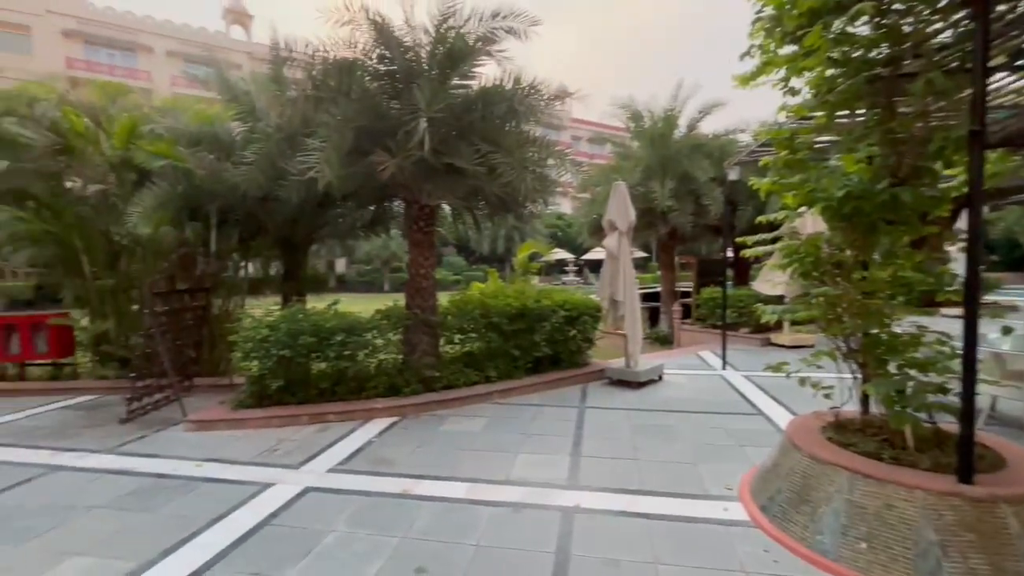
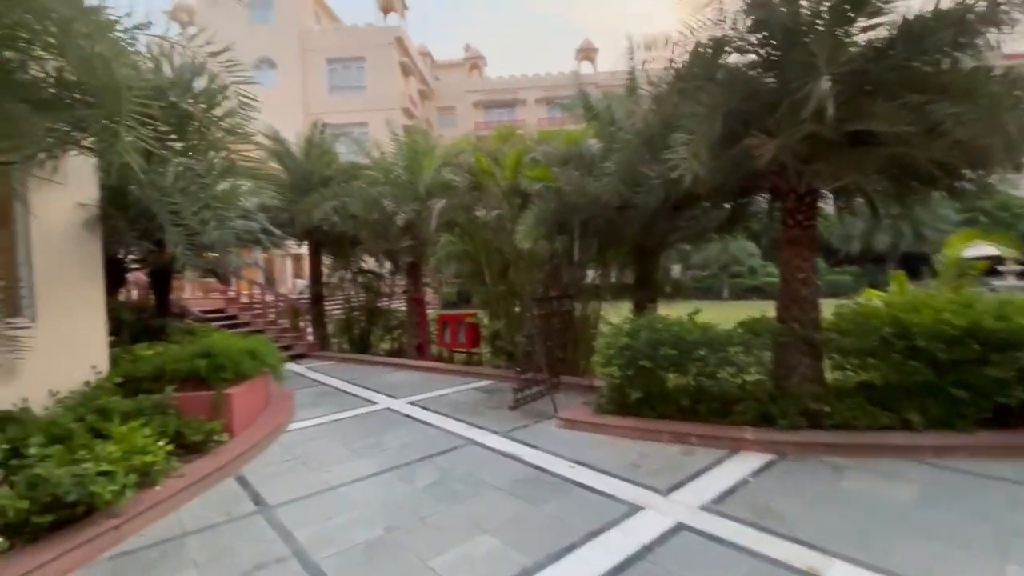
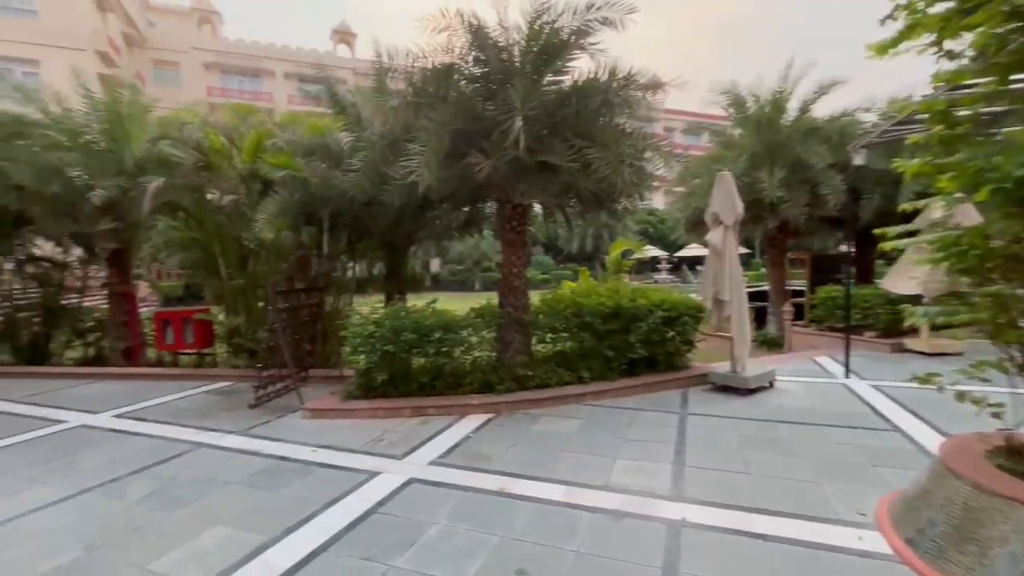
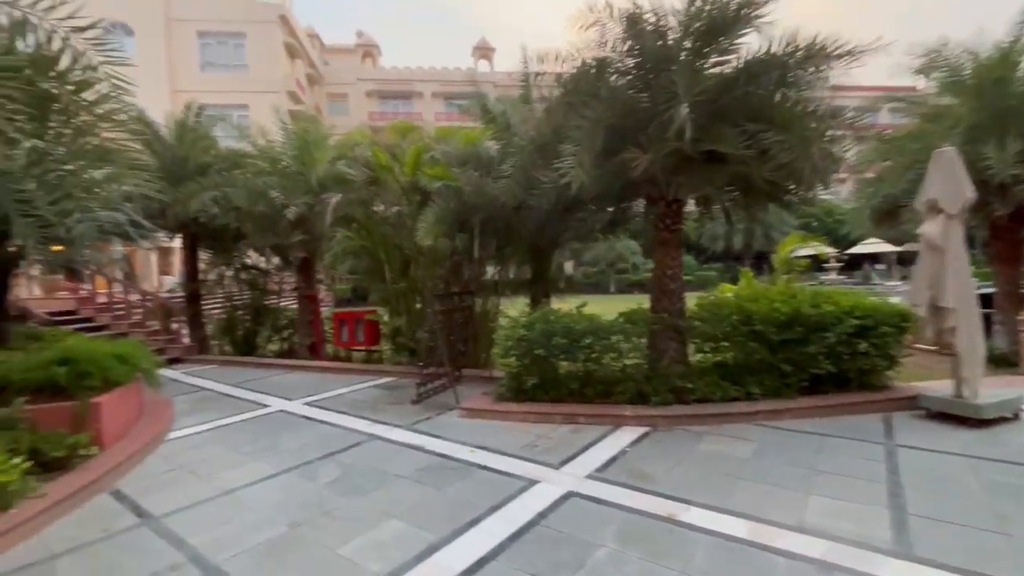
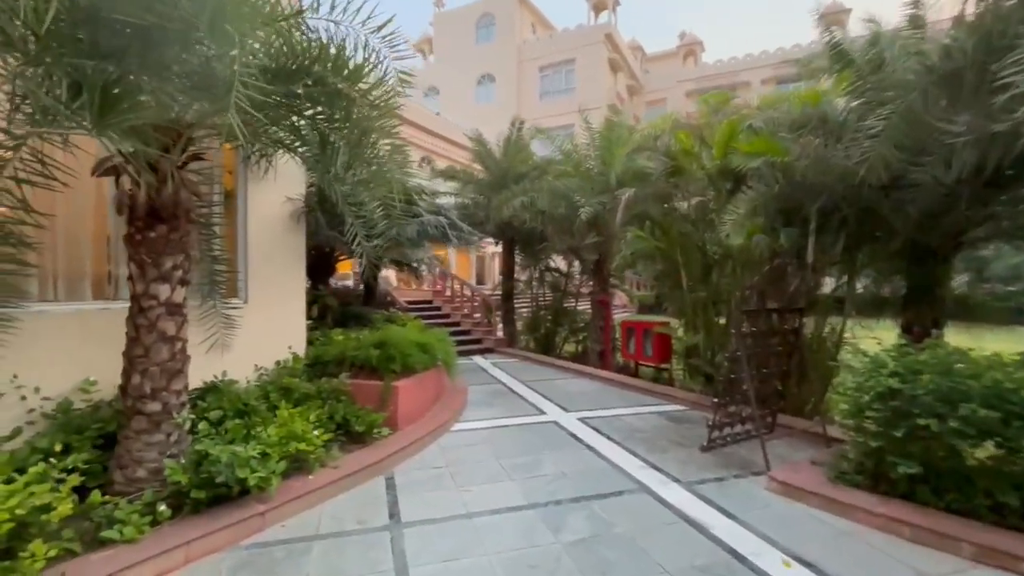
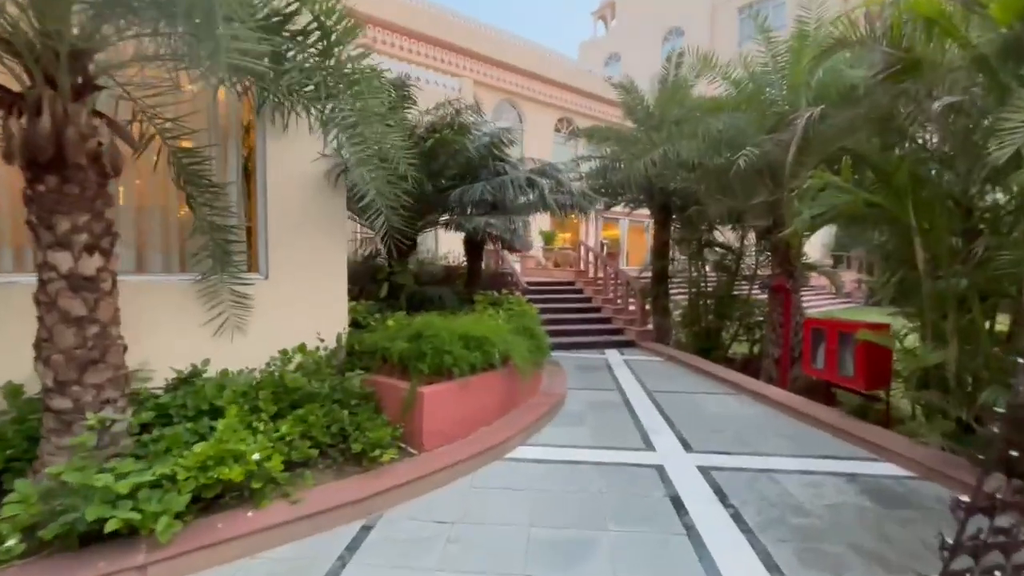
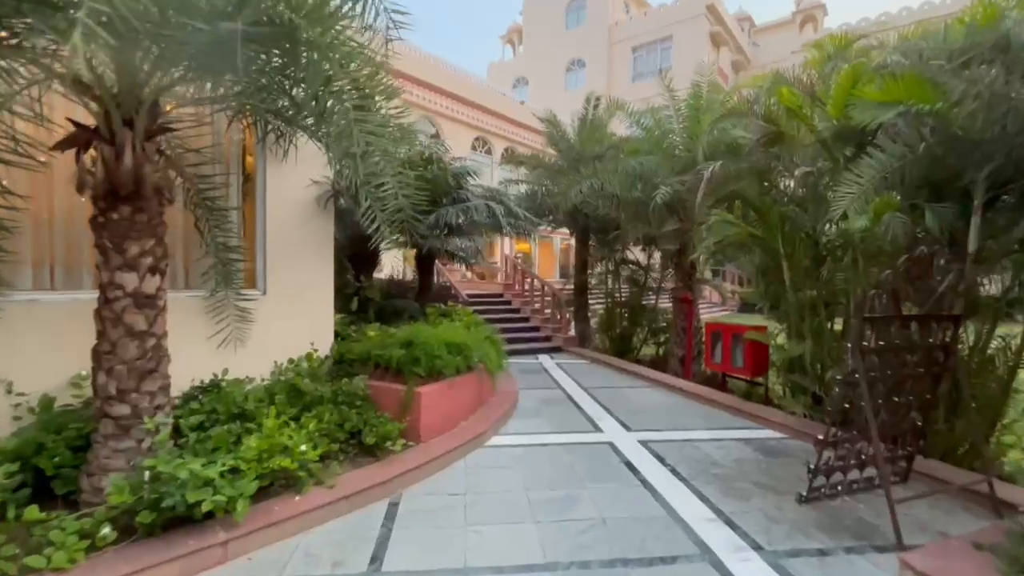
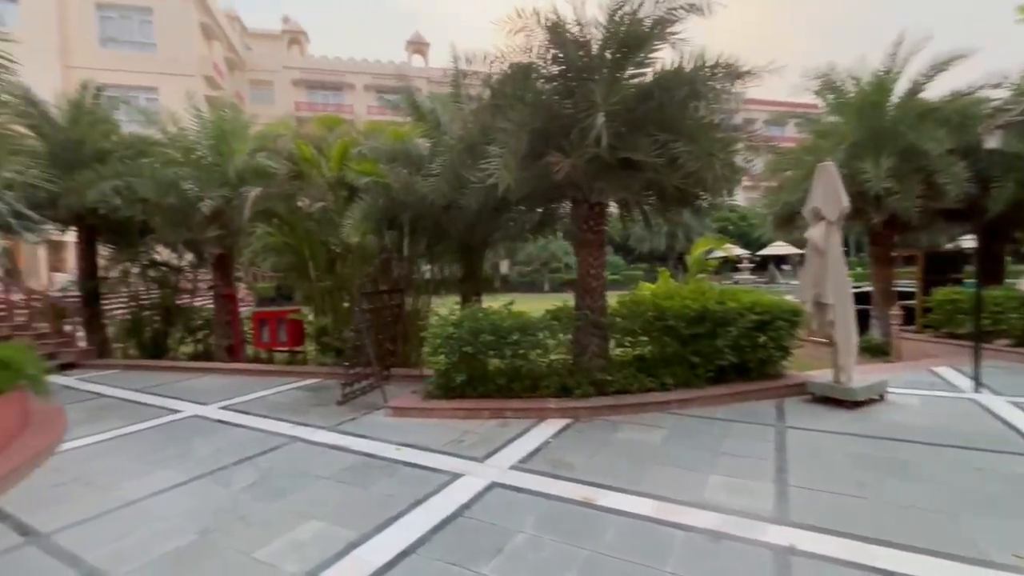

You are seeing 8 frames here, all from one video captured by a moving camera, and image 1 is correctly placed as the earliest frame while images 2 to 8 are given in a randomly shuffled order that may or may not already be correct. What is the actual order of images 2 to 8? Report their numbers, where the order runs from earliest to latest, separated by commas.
3, 8, 4, 2, 5, 7, 6
